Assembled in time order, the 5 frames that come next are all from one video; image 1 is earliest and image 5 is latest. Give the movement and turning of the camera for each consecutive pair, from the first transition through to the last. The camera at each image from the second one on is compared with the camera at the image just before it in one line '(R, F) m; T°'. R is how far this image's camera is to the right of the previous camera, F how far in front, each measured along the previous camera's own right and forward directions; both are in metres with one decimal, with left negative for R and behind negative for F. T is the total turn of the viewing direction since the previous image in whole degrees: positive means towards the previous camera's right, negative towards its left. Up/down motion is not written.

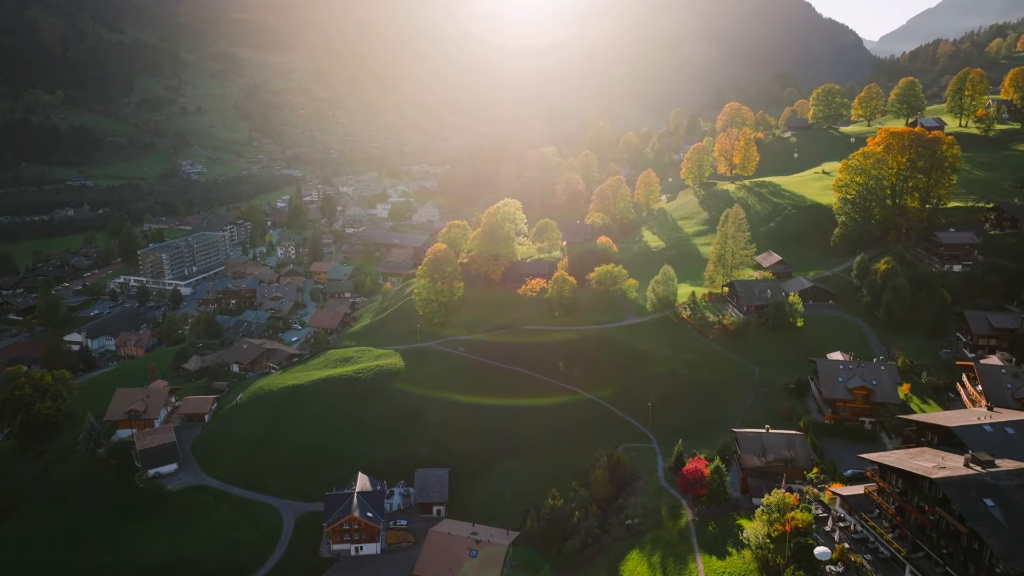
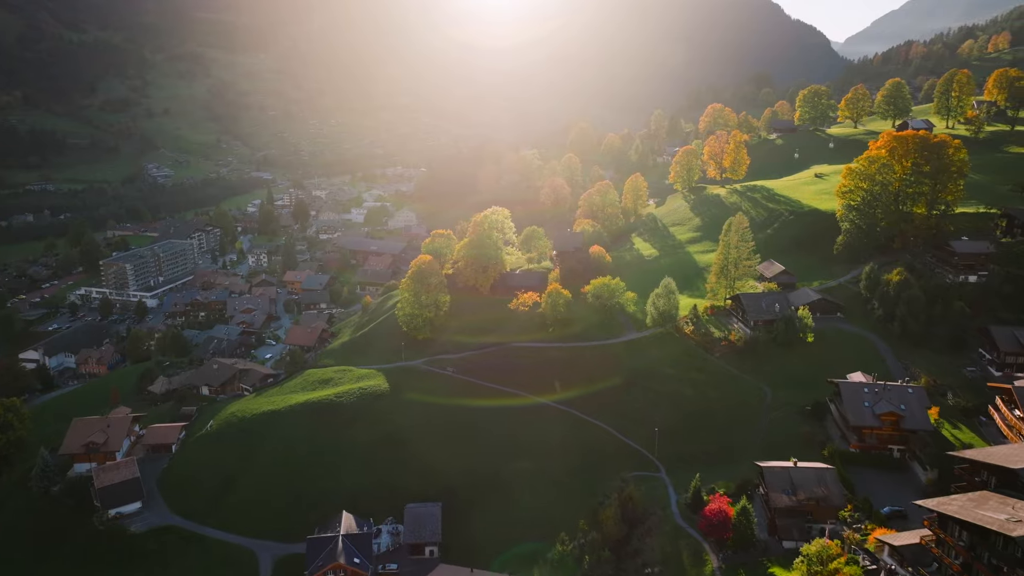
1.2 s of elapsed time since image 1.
(-1.8, +4.5) m; +2°
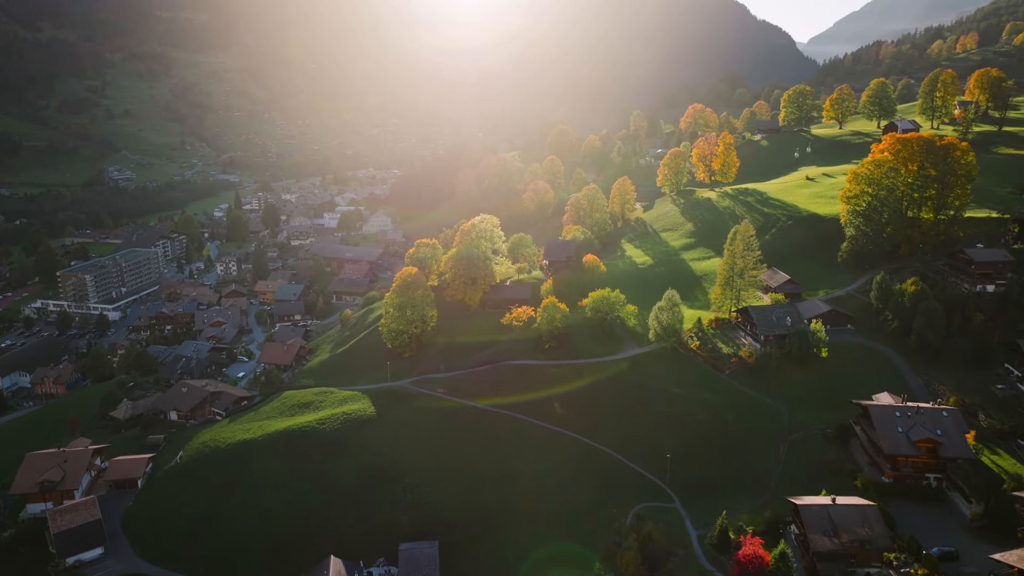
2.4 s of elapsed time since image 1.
(-2.2, +4.3) m; +3°
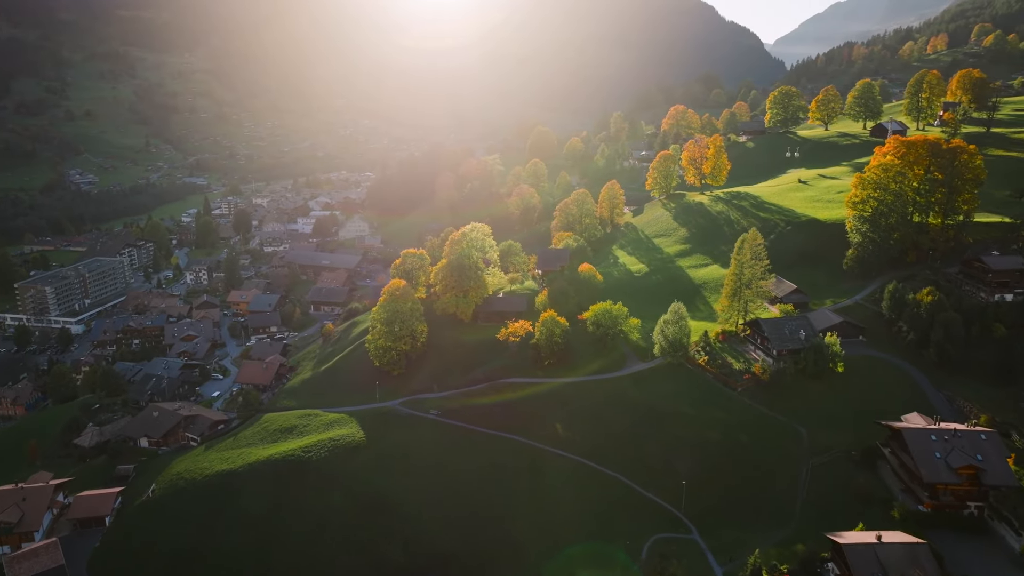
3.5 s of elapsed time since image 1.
(-2.3, +3.7) m; +2°
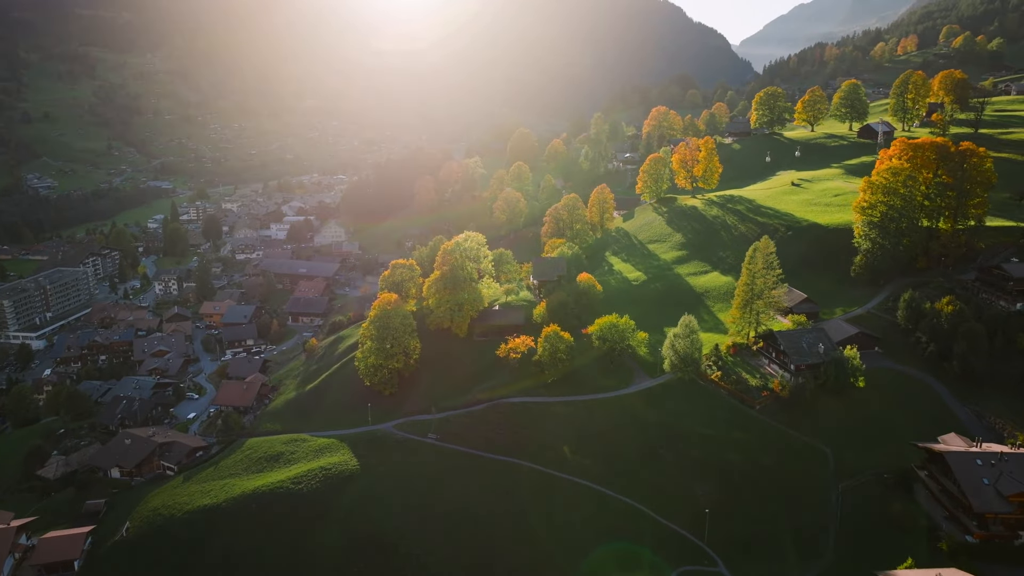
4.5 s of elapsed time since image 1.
(-2.7, +3.5) m; +2°
